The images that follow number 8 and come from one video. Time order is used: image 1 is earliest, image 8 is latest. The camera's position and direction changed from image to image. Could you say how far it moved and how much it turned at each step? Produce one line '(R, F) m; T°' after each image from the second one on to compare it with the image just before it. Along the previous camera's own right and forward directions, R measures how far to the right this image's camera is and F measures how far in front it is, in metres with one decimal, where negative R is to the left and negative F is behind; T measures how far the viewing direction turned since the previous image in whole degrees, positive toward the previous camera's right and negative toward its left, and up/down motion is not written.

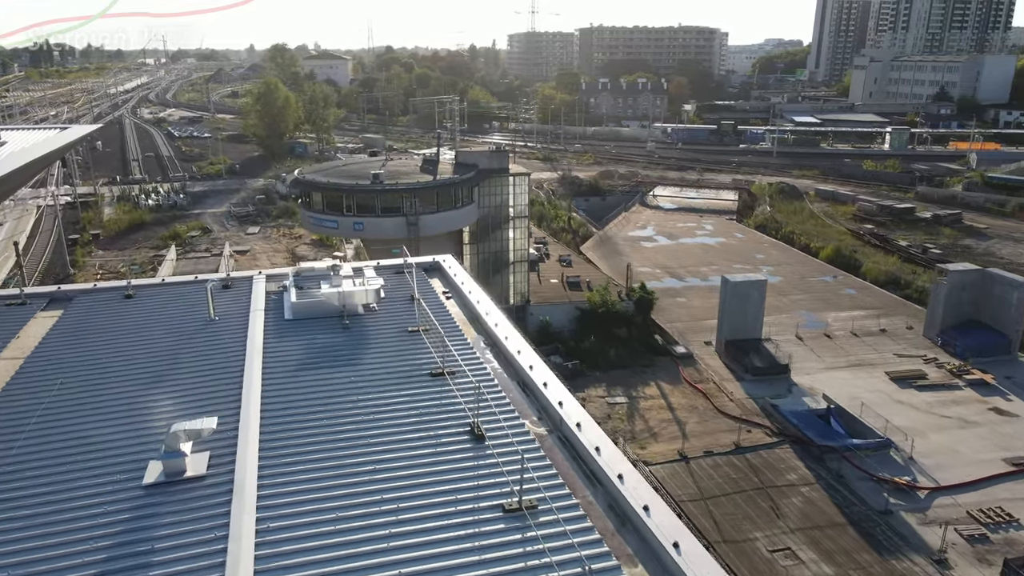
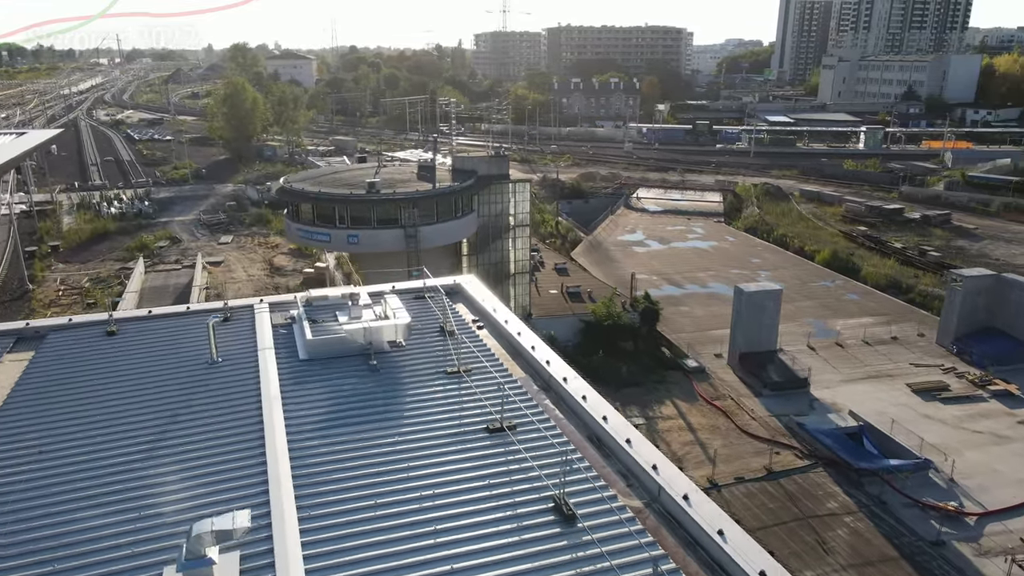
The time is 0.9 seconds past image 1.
(-0.7, +0.9) m; +3°
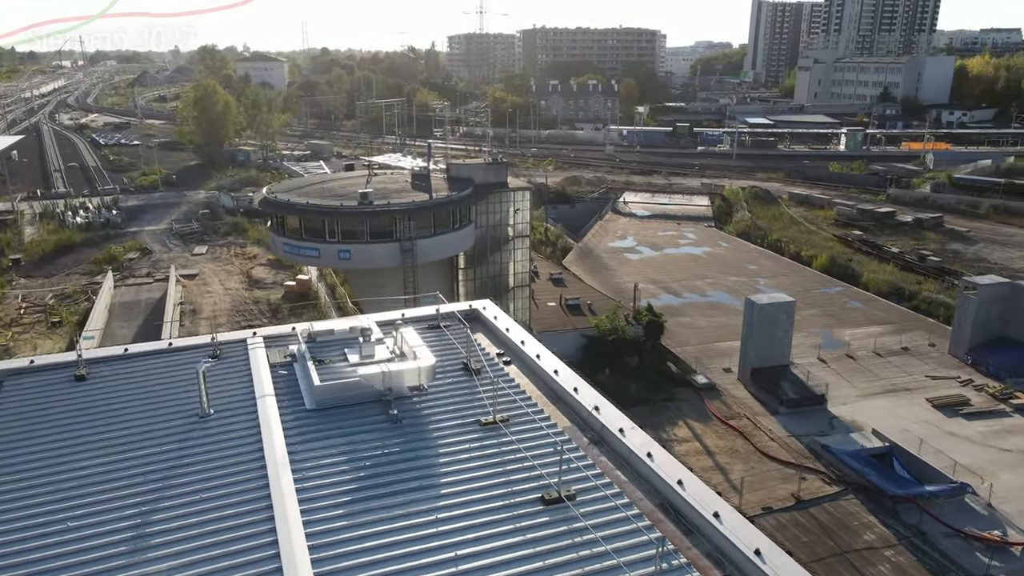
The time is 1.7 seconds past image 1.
(-0.5, +0.8) m; +2°
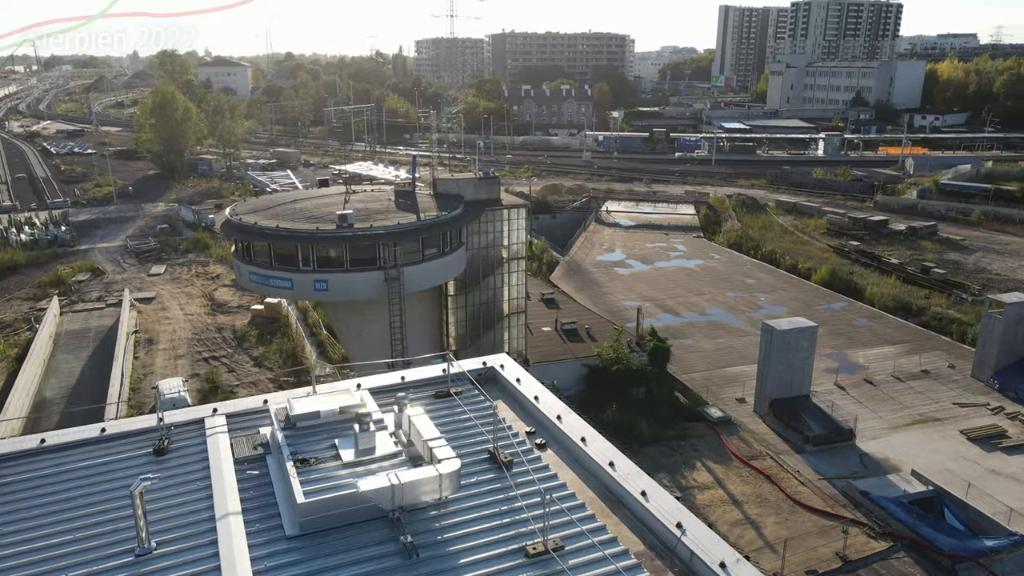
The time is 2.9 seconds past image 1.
(-0.4, +1.3) m; +2°
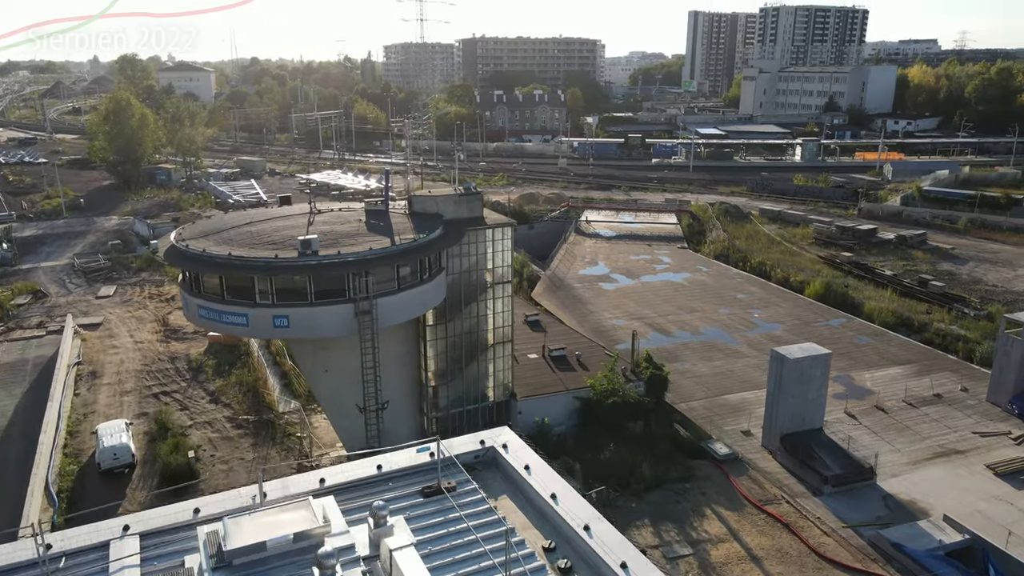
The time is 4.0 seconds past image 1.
(-0.2, +1.2) m; +2°
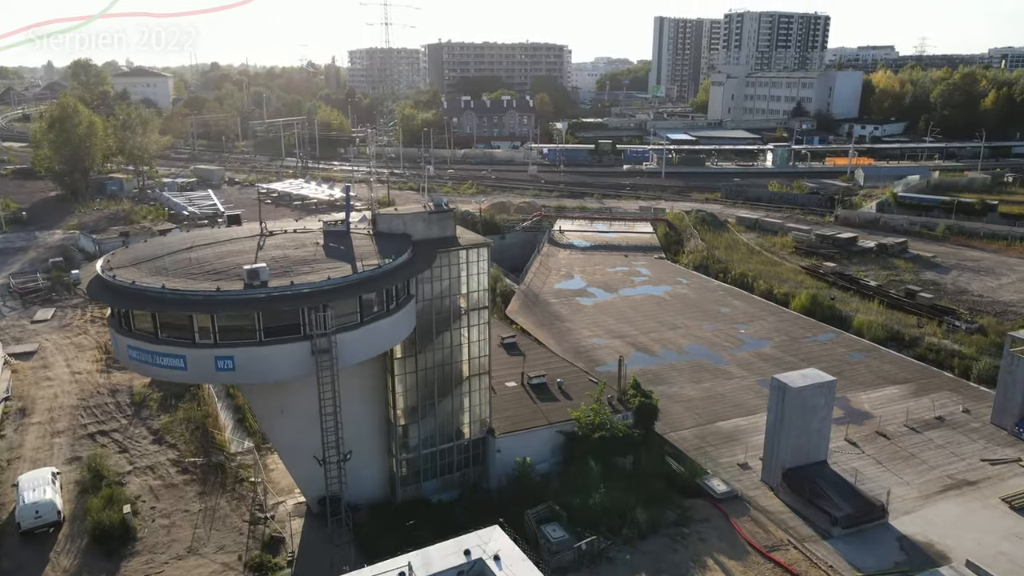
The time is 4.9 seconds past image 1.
(-0.1, +1.0) m; +2°
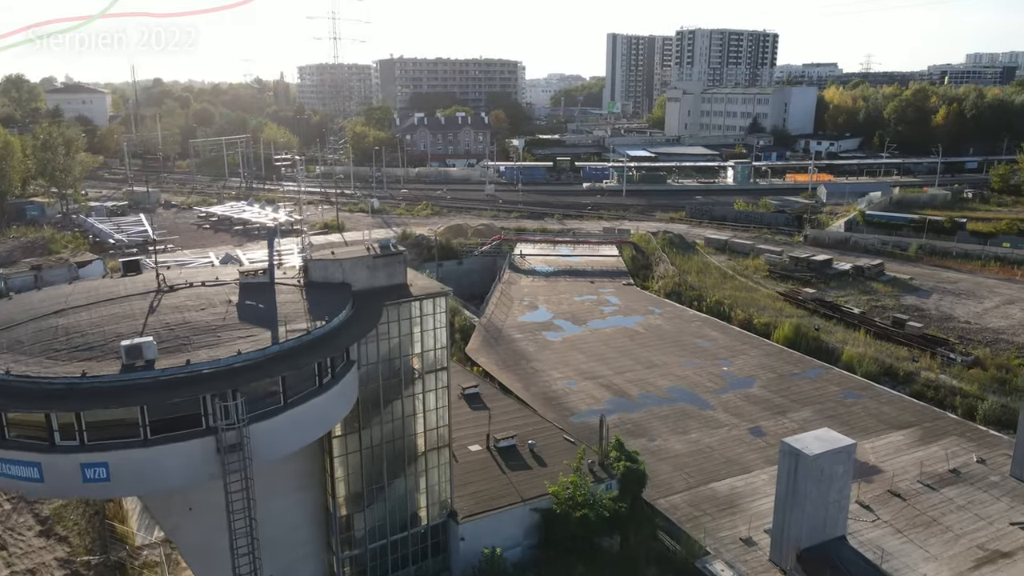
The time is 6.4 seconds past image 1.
(-0.1, +1.7) m; +3°
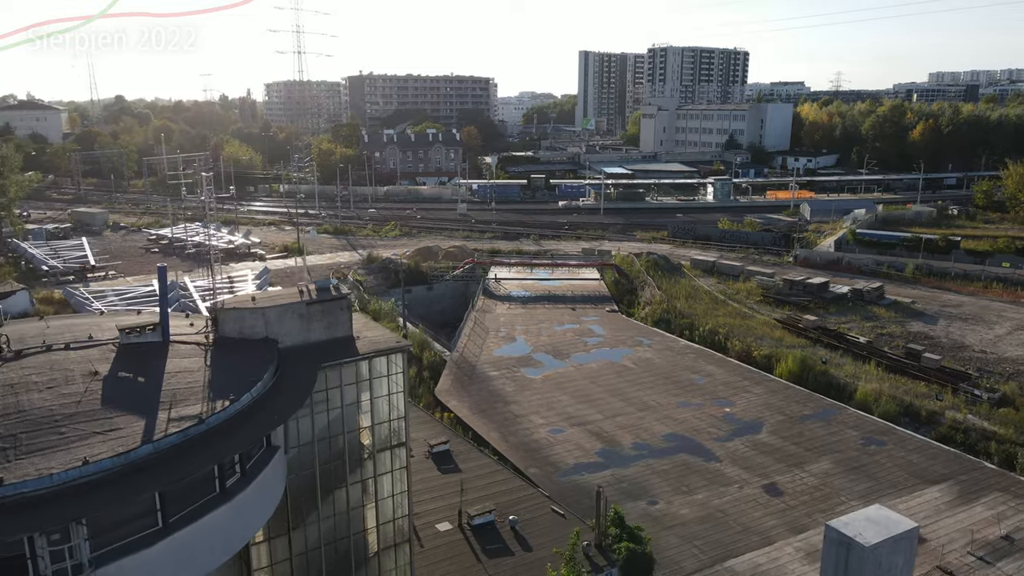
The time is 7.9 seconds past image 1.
(0.0, +1.8) m; +2°
